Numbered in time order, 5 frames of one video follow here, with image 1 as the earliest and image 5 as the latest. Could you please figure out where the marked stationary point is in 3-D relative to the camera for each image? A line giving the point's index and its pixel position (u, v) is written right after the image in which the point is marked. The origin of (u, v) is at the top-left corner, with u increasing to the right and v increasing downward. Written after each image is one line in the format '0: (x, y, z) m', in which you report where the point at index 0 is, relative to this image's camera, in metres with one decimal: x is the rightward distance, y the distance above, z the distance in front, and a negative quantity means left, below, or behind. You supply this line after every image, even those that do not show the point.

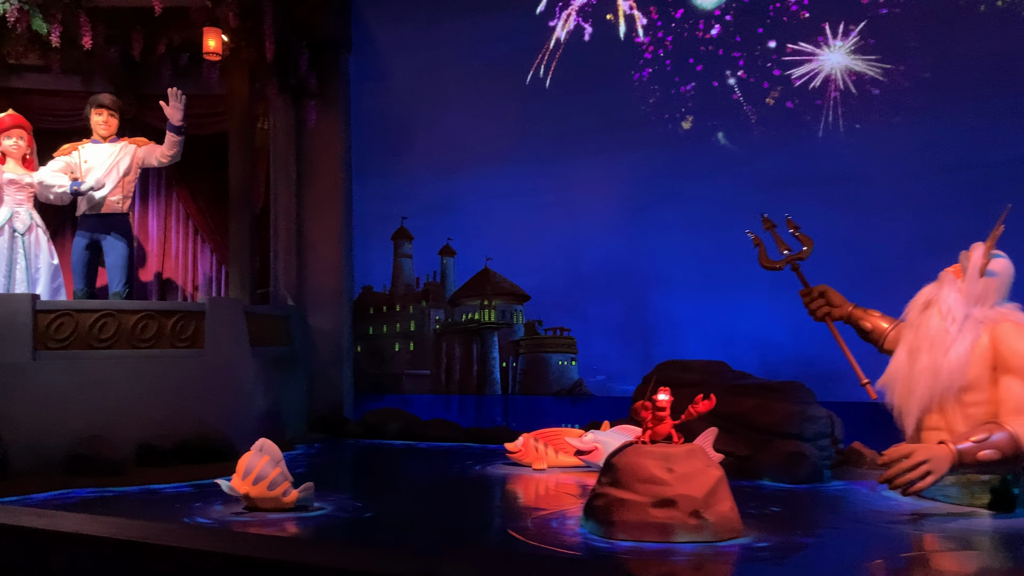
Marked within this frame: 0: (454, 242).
0: (-0.6, +0.4, +7.3) m
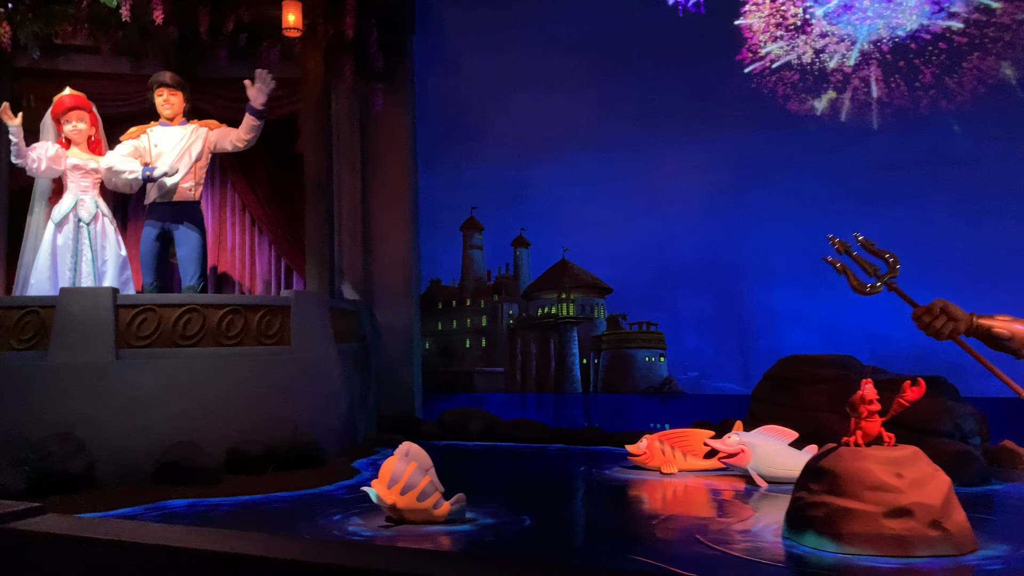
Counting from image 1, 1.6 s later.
0: (+0.1, +0.5, +6.9) m
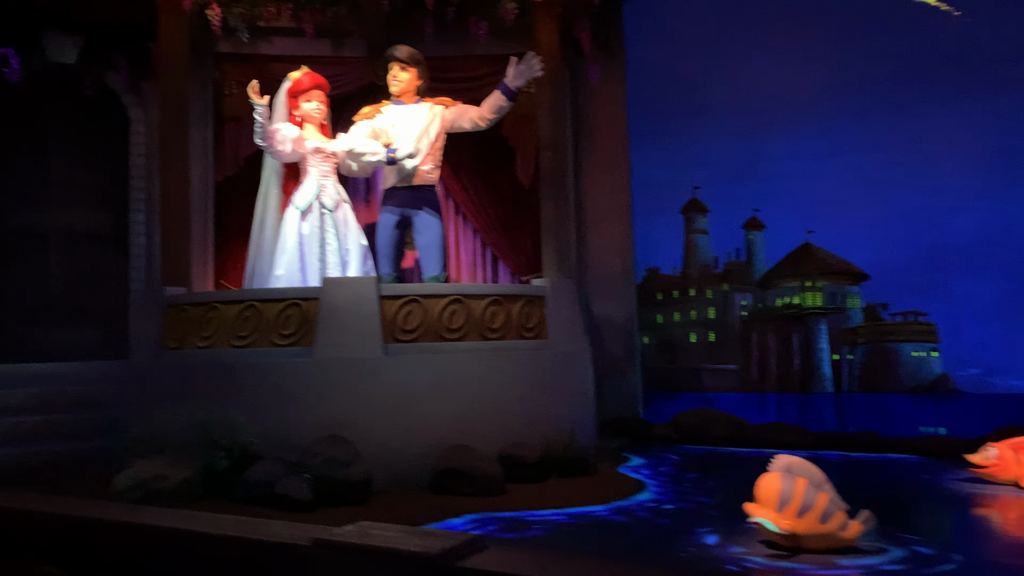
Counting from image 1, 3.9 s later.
0: (+1.9, +0.6, +6.2) m
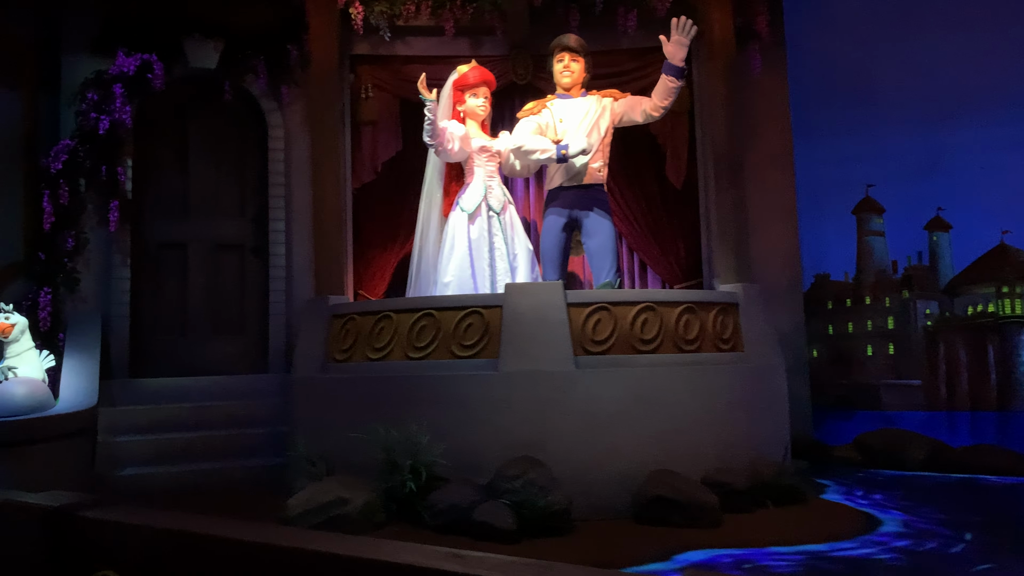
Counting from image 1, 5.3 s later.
0: (+3.0, +0.5, +5.7) m
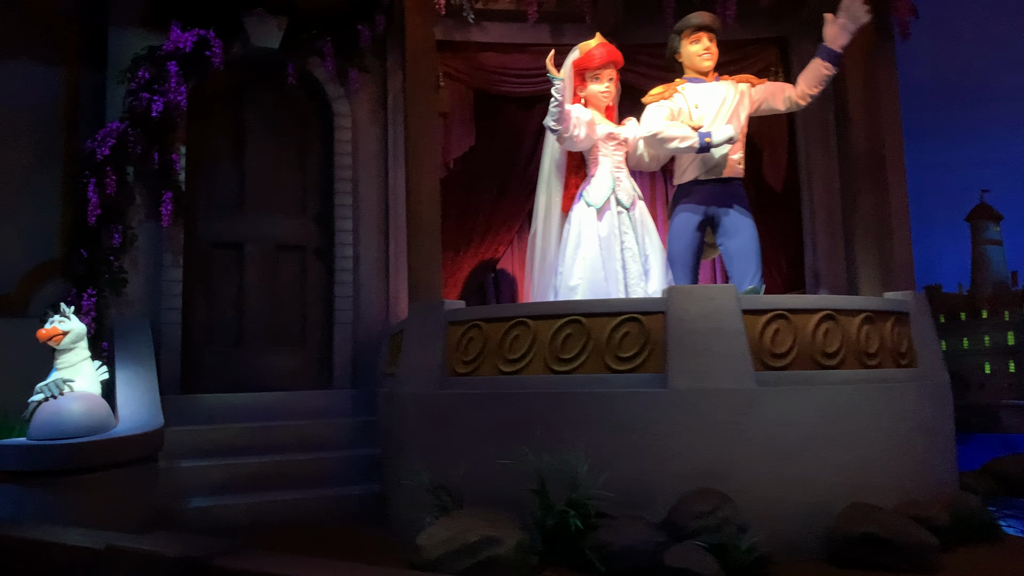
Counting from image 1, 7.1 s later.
0: (+3.7, +0.4, +5.3) m
